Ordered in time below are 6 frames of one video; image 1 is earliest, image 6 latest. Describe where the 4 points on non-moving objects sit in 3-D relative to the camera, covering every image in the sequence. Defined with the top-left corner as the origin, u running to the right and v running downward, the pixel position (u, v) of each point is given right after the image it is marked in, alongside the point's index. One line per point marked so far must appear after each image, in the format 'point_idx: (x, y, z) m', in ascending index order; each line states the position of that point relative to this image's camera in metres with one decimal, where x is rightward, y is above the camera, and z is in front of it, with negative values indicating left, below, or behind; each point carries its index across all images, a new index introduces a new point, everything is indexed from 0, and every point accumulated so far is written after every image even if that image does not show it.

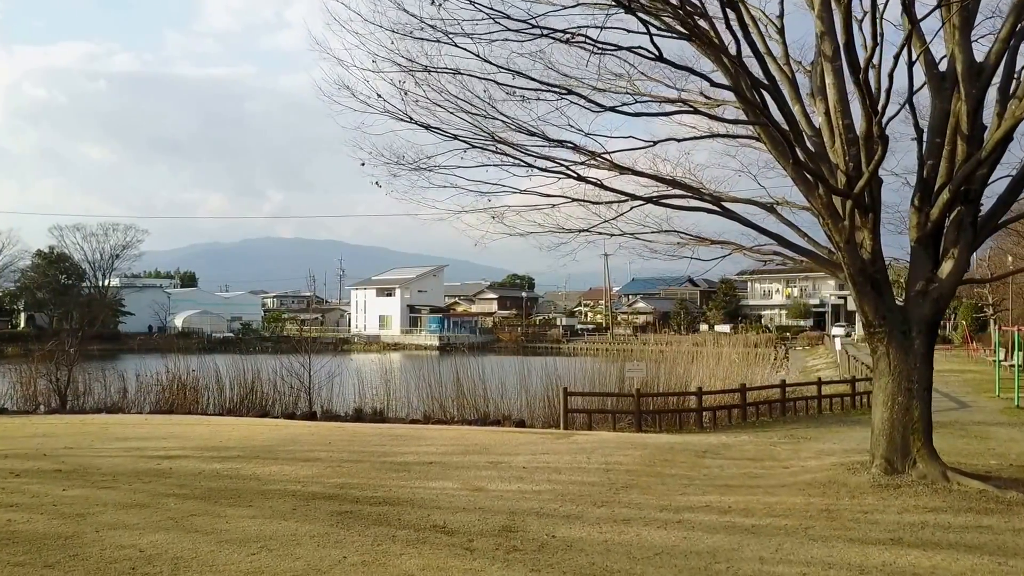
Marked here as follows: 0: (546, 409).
0: (+0.6, -2.0, +12.7) m
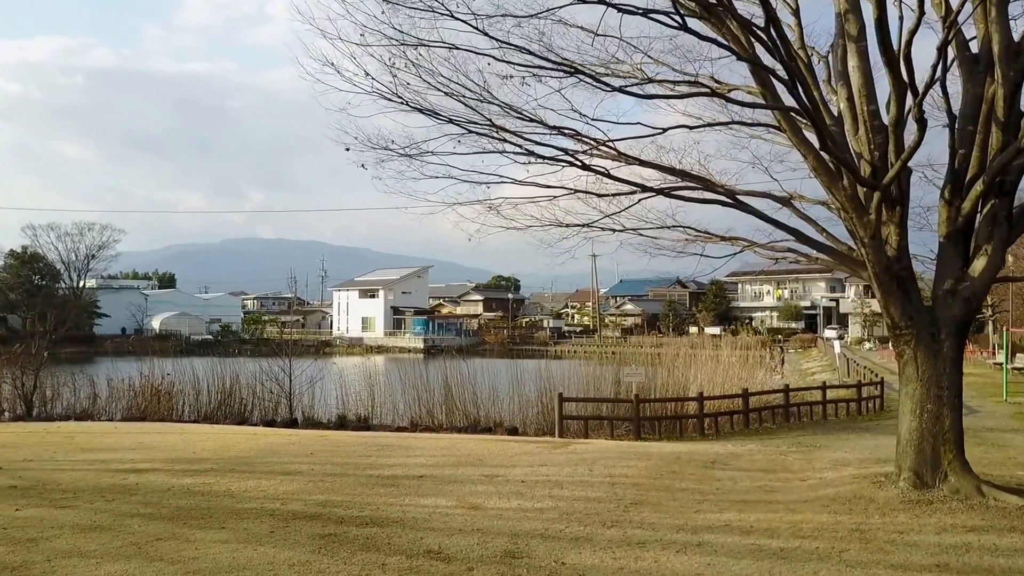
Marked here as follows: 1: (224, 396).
0: (+0.5, -2.1, +12.2) m
1: (-4.9, -1.9, +12.9) m
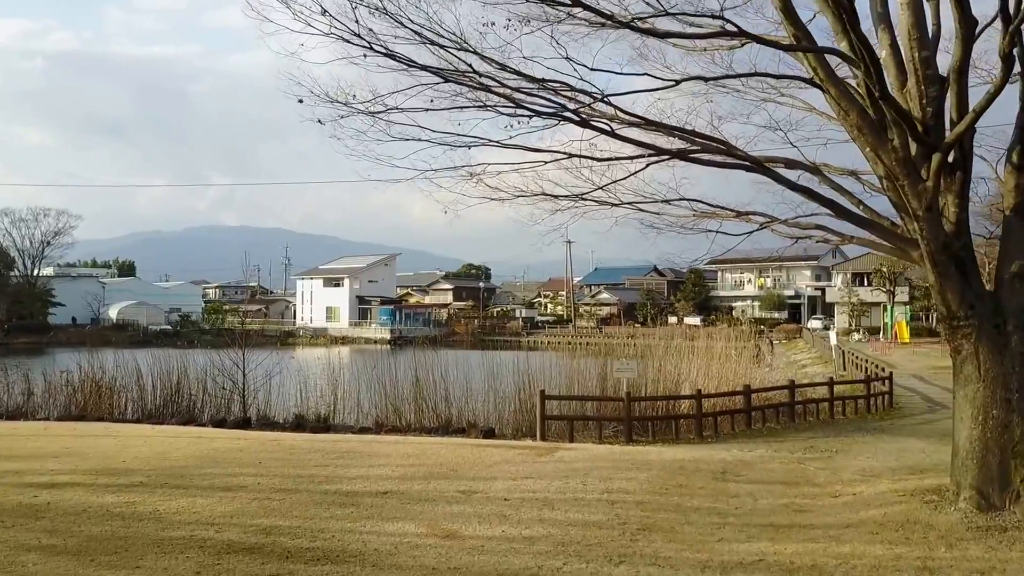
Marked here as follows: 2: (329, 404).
0: (+0.1, -1.9, +11.1) m
1: (-5.2, -1.6, +11.6) m
2: (-2.9, -1.8, +11.8) m
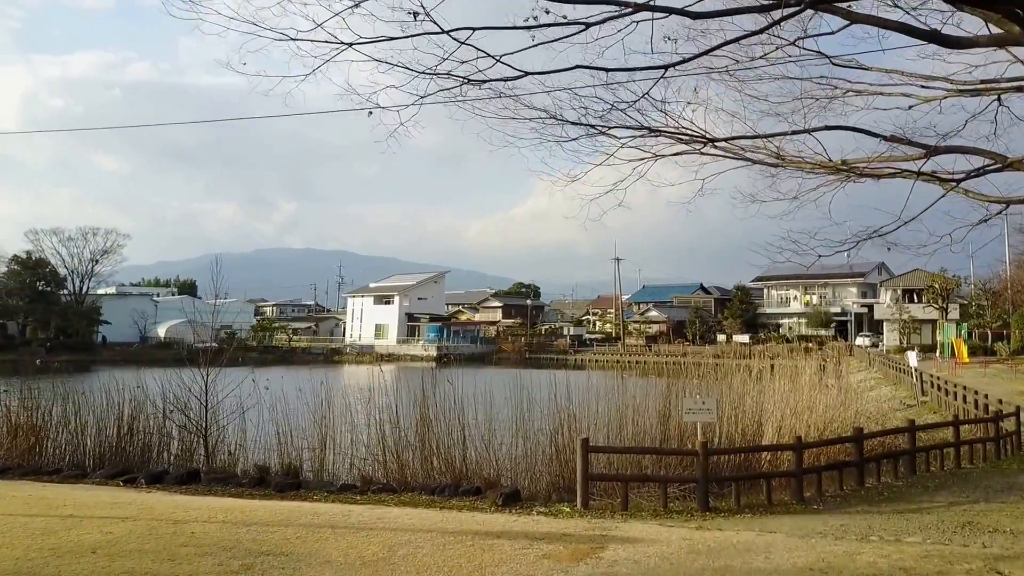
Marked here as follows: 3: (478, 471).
0: (+0.5, -2.0, +8.3) m
1: (-4.8, -1.8, +9.2) m
2: (-2.4, -2.0, +9.2) m
3: (-0.4, -2.1, +8.5) m
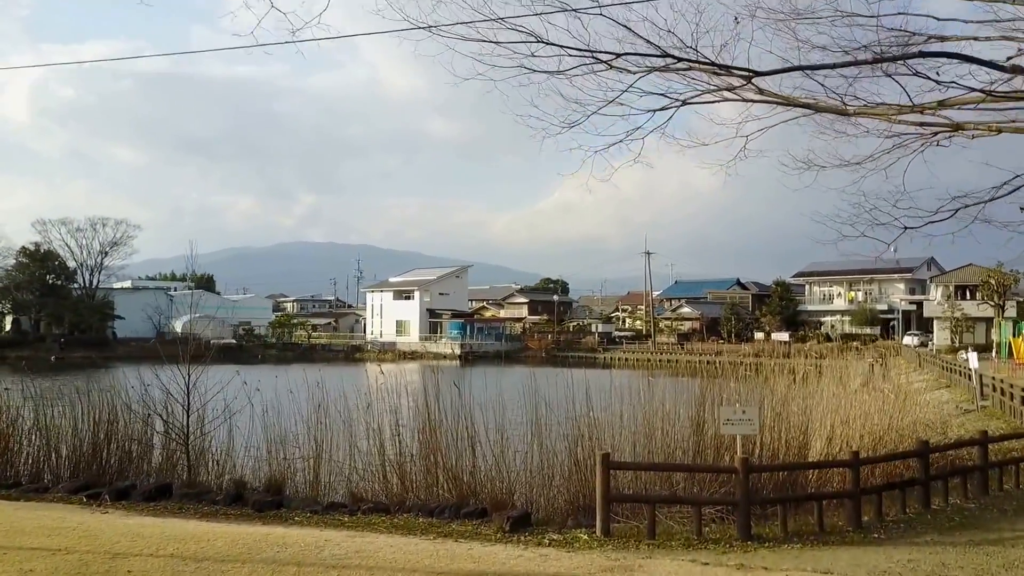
0: (+0.6, -1.9, +7.3) m
1: (-4.7, -1.7, +8.4) m
2: (-2.3, -1.9, +8.3) m
3: (-0.3, -2.0, +7.5) m
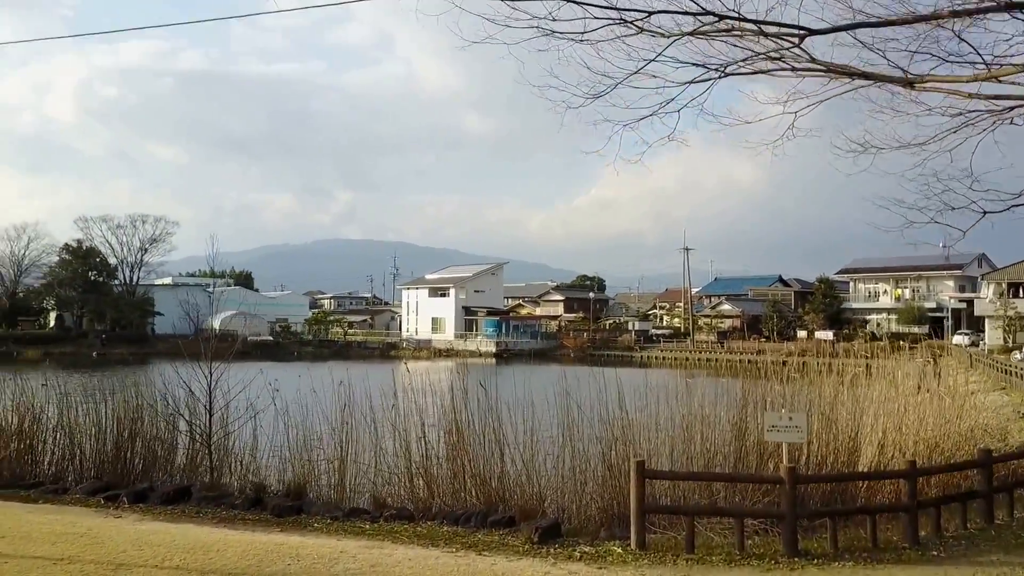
0: (+0.9, -1.9, +6.9) m
1: (-4.3, -1.7, +8.2) m
2: (-2.0, -1.9, +8.0) m
3: (0.0, -2.0, +7.2) m
